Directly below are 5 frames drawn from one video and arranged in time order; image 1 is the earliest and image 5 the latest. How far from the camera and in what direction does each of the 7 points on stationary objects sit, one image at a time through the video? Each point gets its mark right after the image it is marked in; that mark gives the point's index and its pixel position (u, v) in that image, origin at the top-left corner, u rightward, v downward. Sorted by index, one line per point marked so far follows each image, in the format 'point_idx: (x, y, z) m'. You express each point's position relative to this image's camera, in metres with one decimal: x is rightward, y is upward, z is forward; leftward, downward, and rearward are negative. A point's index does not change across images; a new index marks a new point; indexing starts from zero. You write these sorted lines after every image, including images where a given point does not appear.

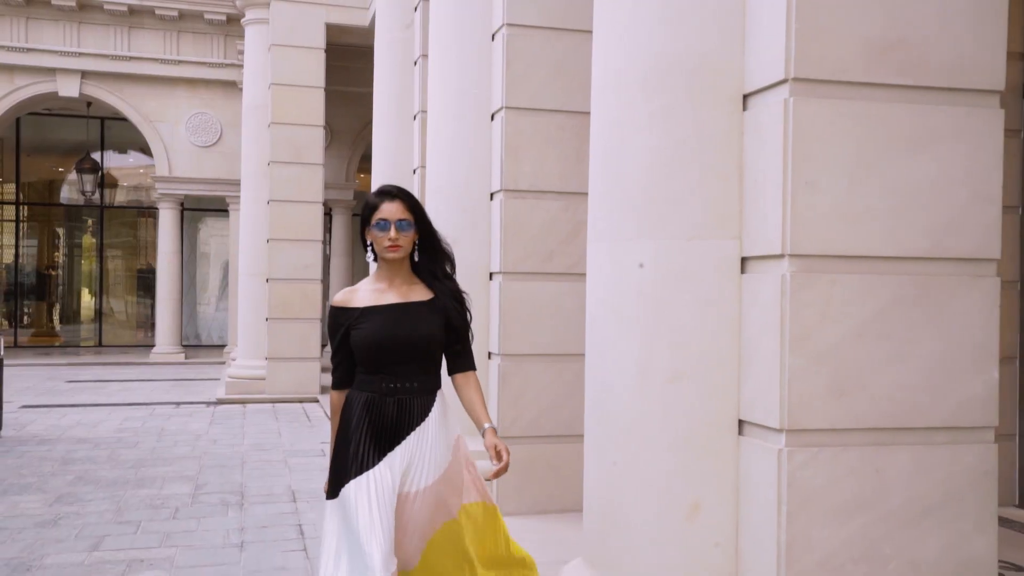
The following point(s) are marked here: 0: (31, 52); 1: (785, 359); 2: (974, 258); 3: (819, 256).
0: (-10.1, +5.0, +19.7) m
1: (+0.9, -0.2, +3.0) m
2: (+1.5, +0.1, +3.1) m
3: (+1.0, +0.1, +3.0) m
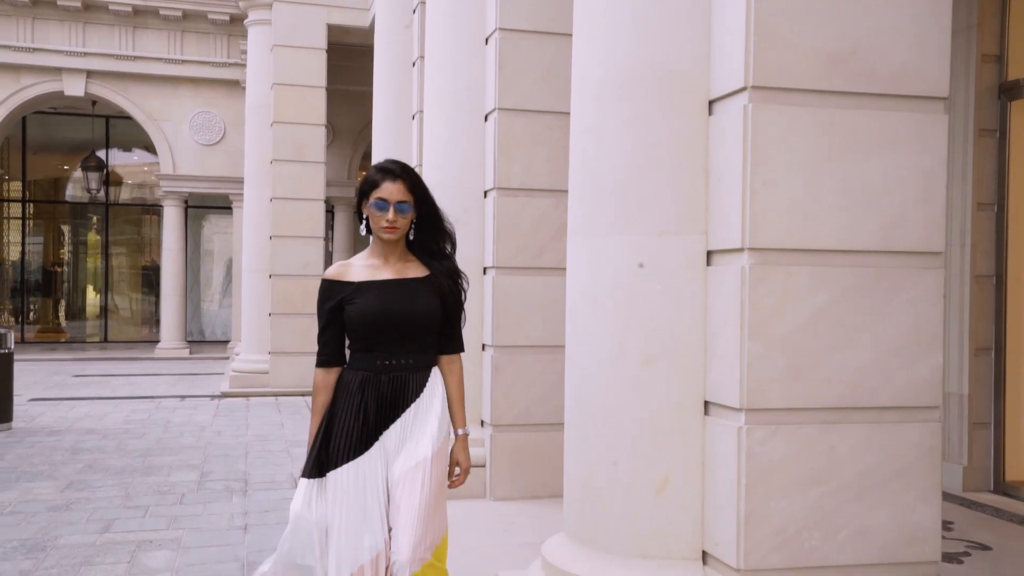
0: (-10.1, +5.0, +20.0) m
1: (+0.8, -0.2, +3.2) m
2: (+1.5, +0.1, +3.4) m
3: (+0.9, +0.1, +3.3) m
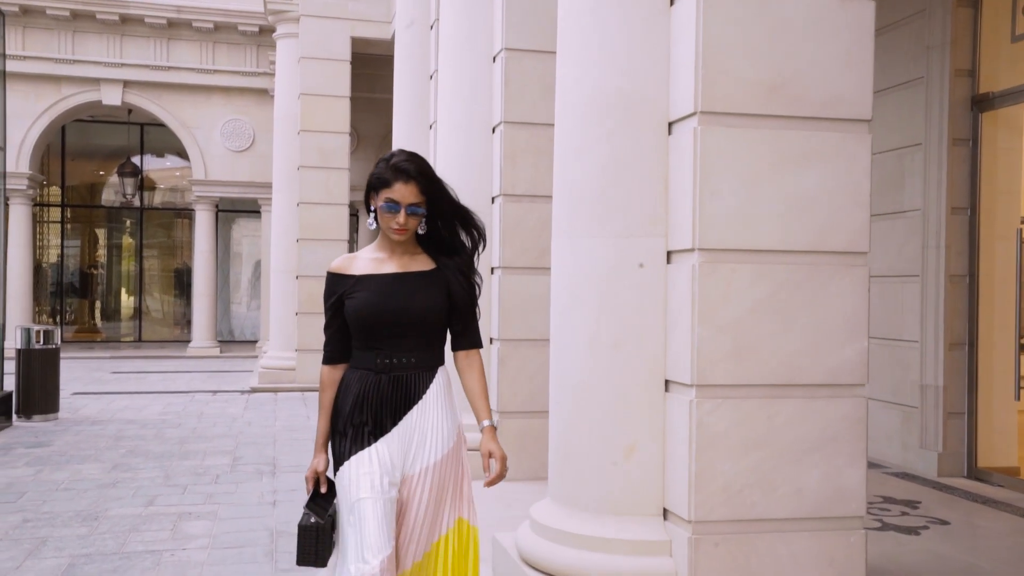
0: (-9.7, +5.0, +20.9) m
1: (+0.8, -0.2, +3.8) m
2: (+1.4, +0.2, +3.9) m
3: (+0.9, +0.2, +3.8) m
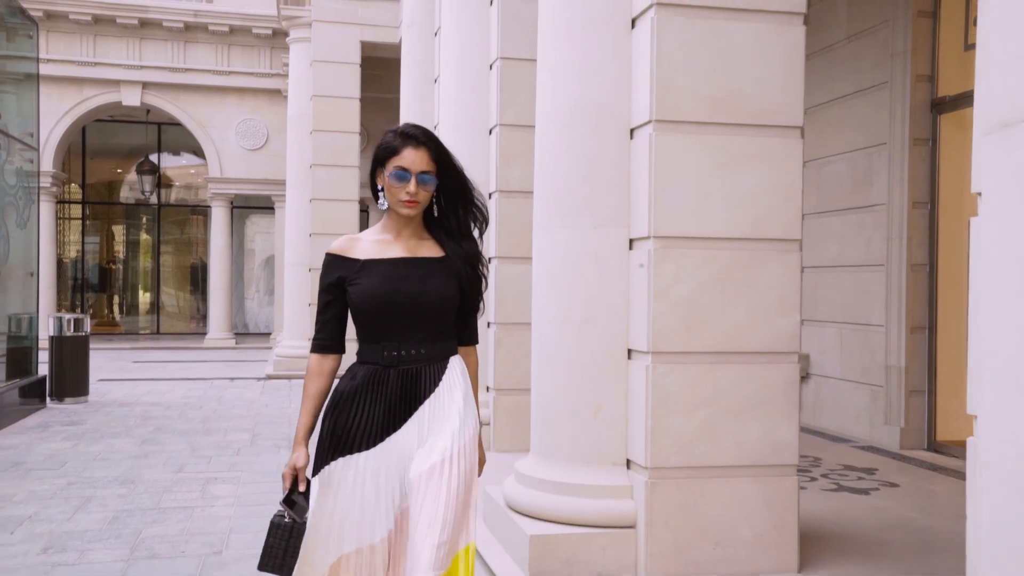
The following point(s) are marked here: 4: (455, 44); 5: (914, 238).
0: (-9.6, +5.2, +21.7) m
1: (+0.7, -0.1, +4.5) m
2: (+1.3, +0.2, +4.6) m
3: (+0.8, +0.2, +4.5) m
4: (-0.5, +2.2, +8.4) m
5: (+3.5, +0.4, +8.2) m
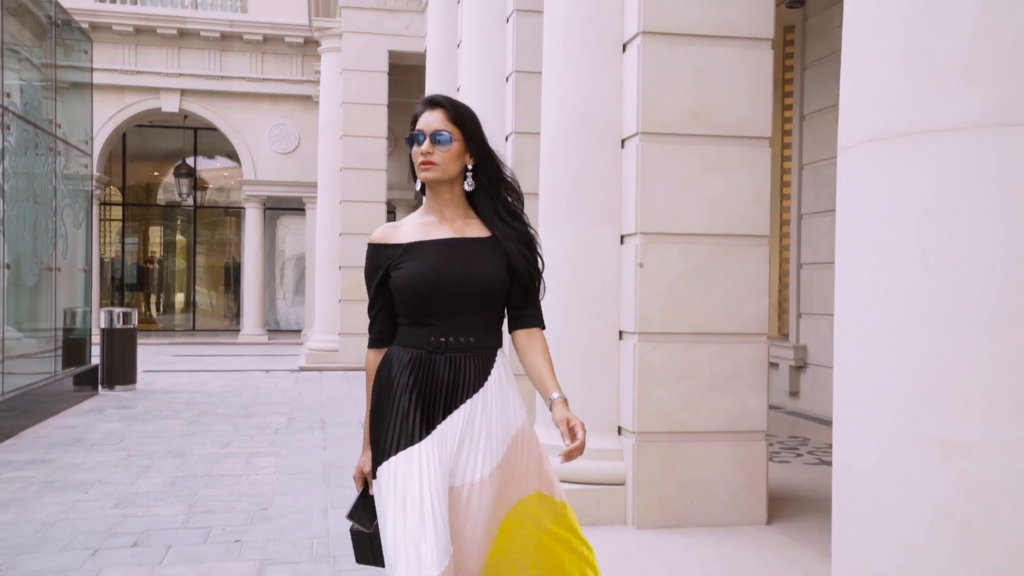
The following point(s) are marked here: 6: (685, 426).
0: (-9.0, +5.2, +22.7) m
1: (+0.7, 0.0, +5.2) m
2: (+1.4, +0.3, +5.3) m
3: (+0.8, +0.3, +5.2) m
4: (-0.4, +2.2, +9.1) m
5: (+3.7, +0.5, +8.8) m
6: (+1.0, -0.8, +5.2) m
